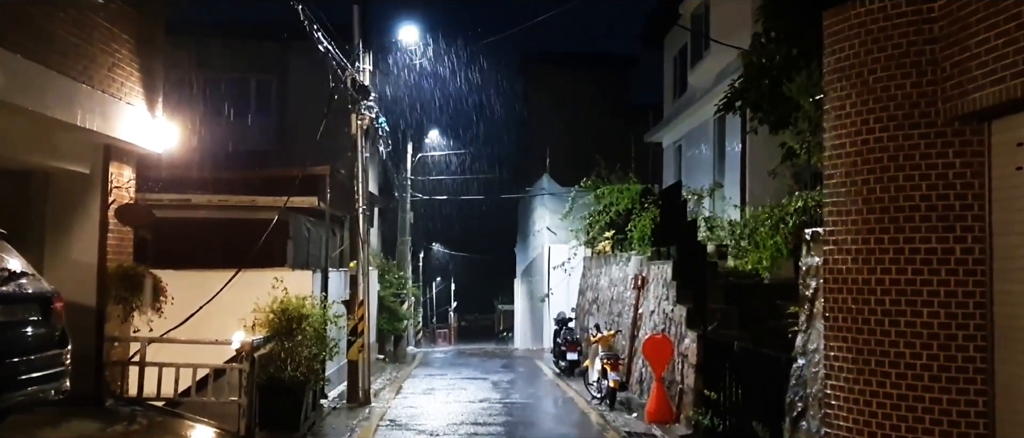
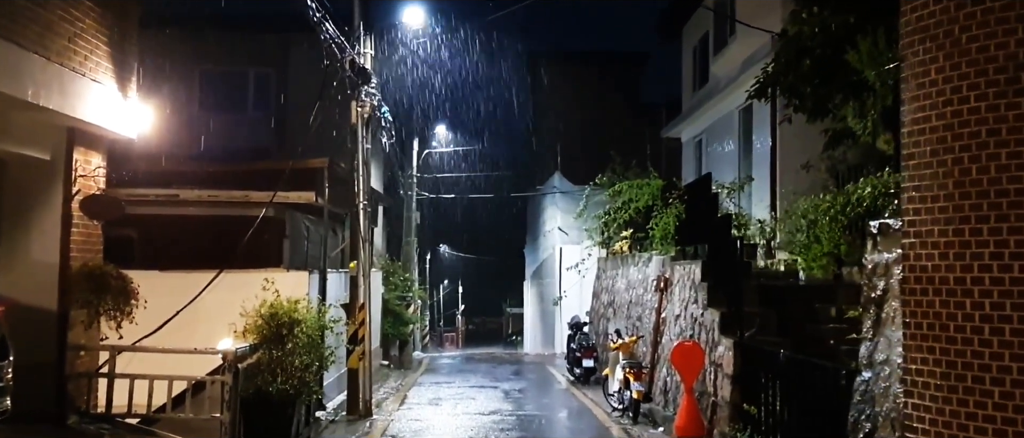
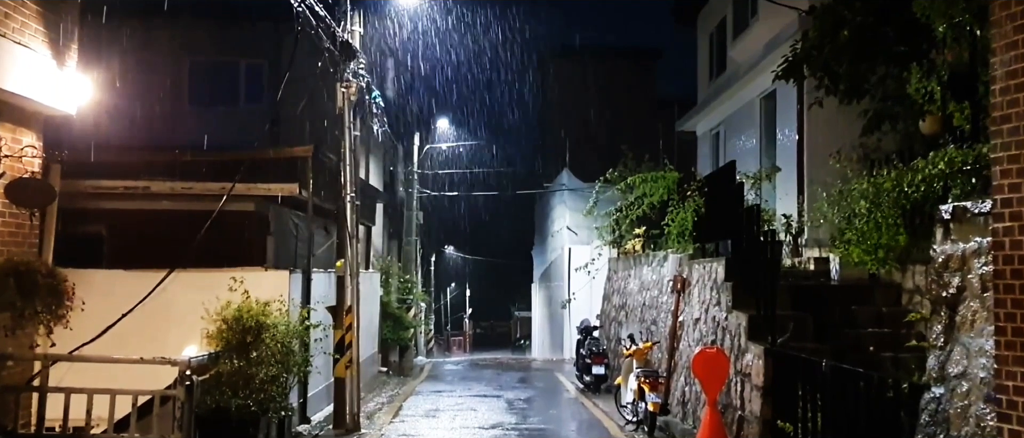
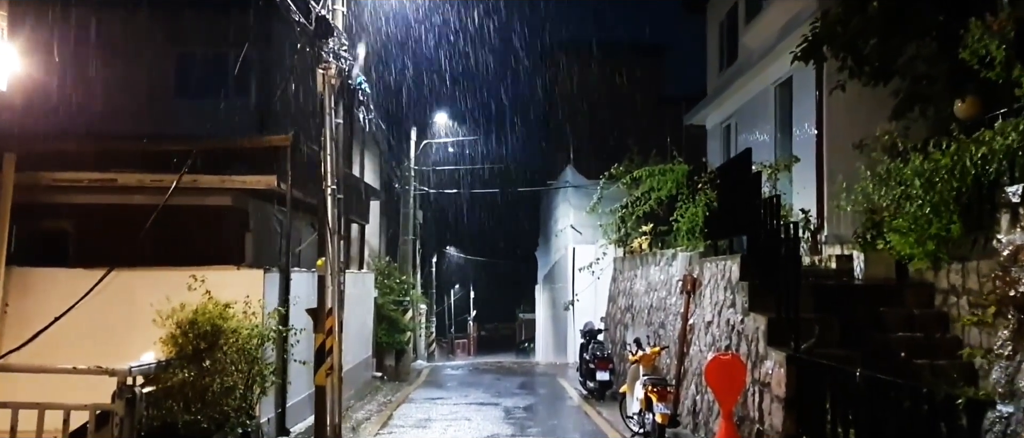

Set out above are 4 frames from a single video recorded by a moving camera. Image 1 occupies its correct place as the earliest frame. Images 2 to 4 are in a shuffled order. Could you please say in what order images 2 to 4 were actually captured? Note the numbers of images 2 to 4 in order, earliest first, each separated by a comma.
2, 3, 4
